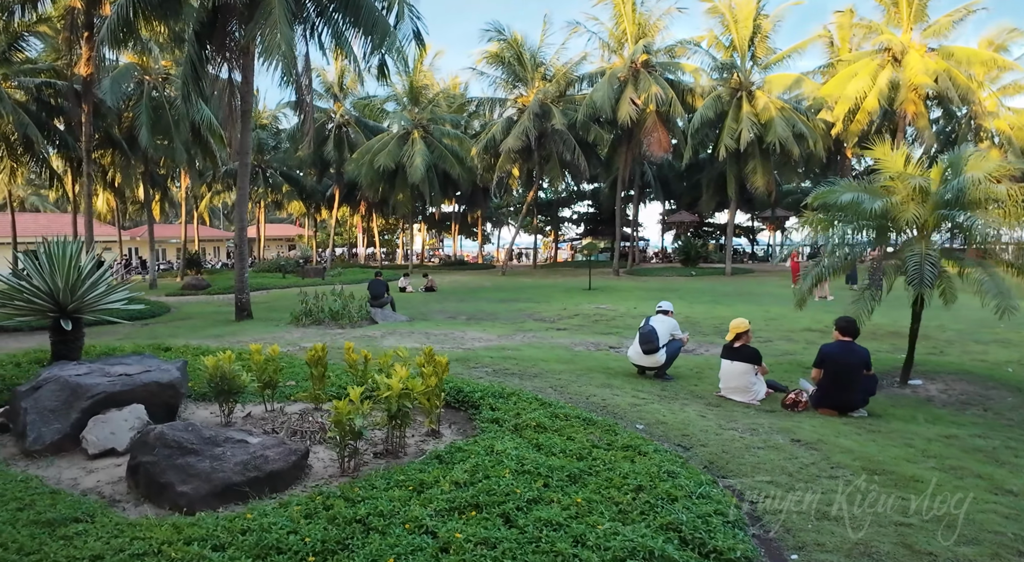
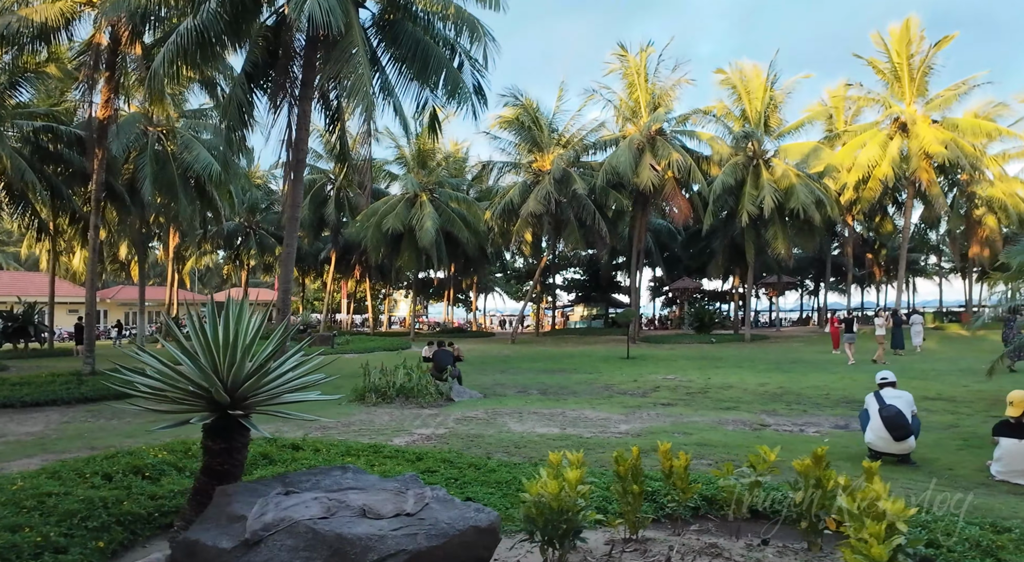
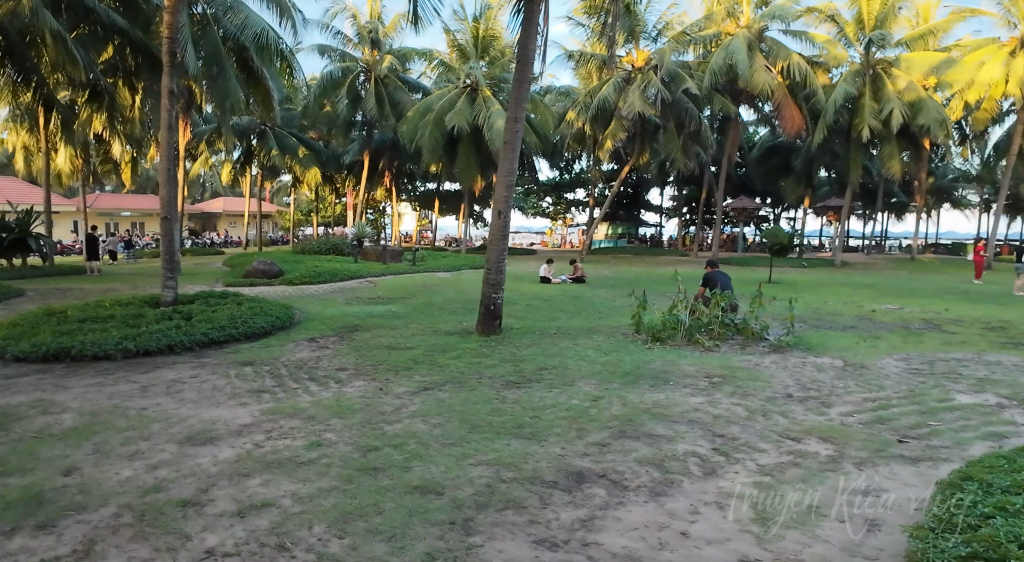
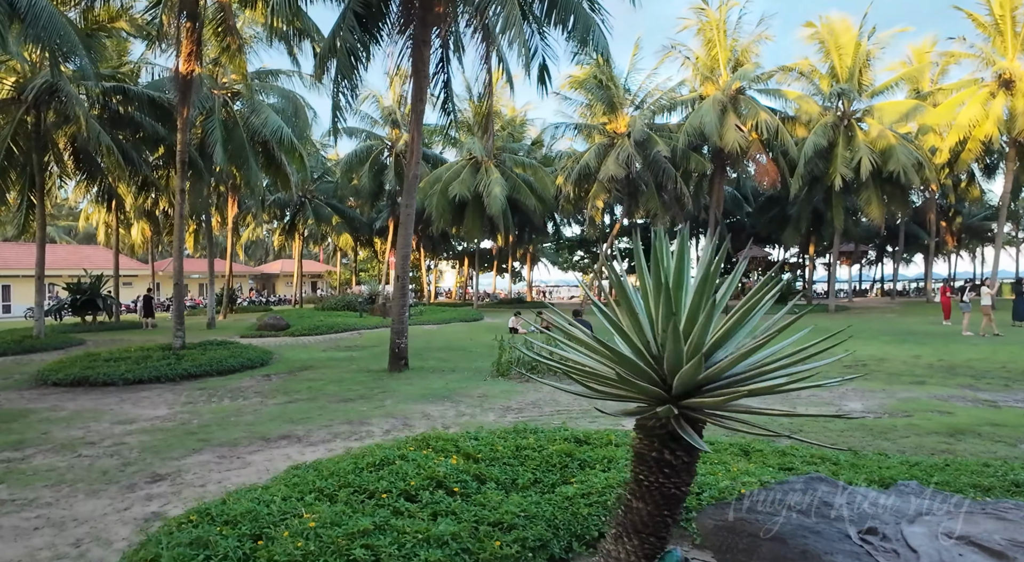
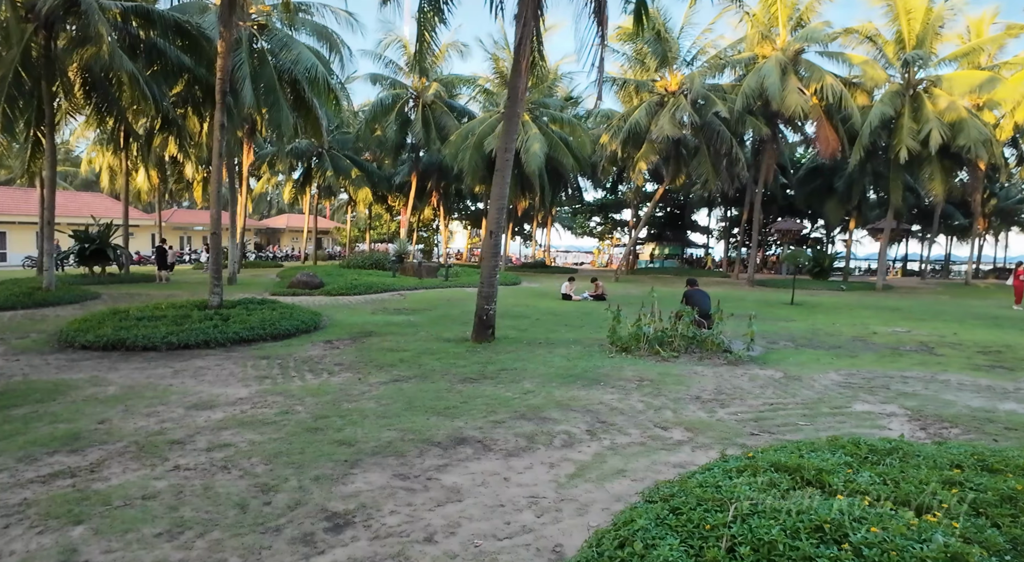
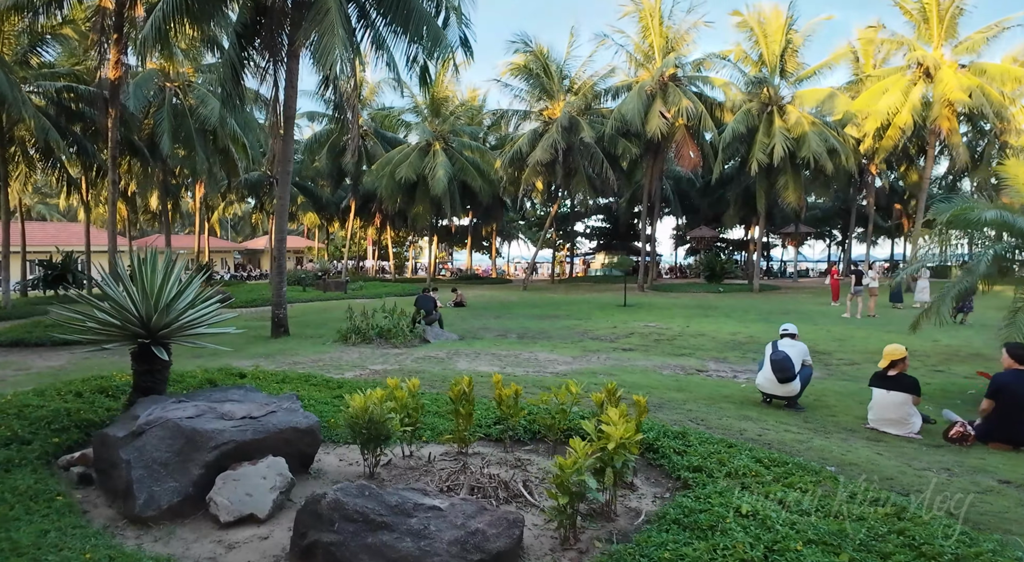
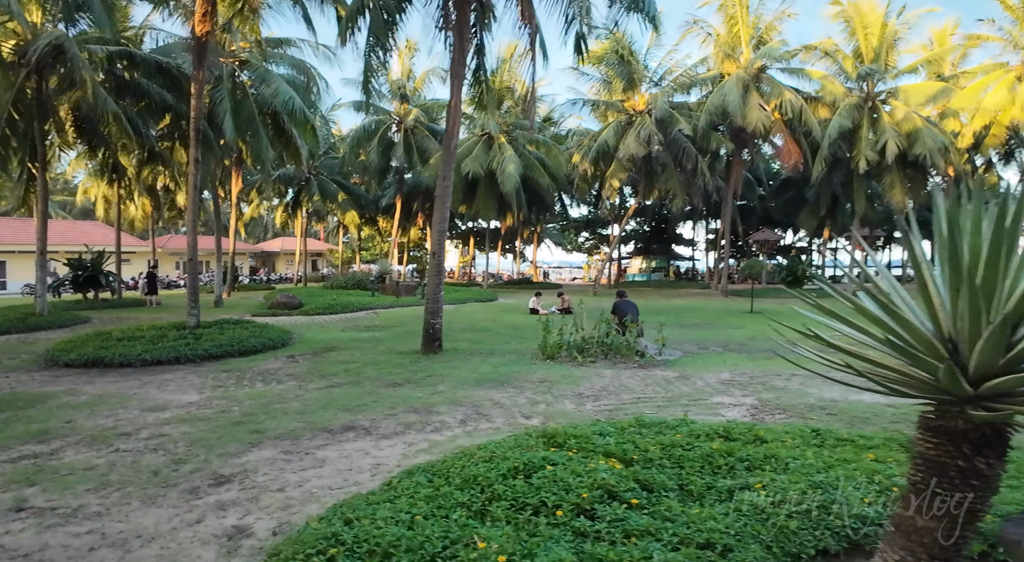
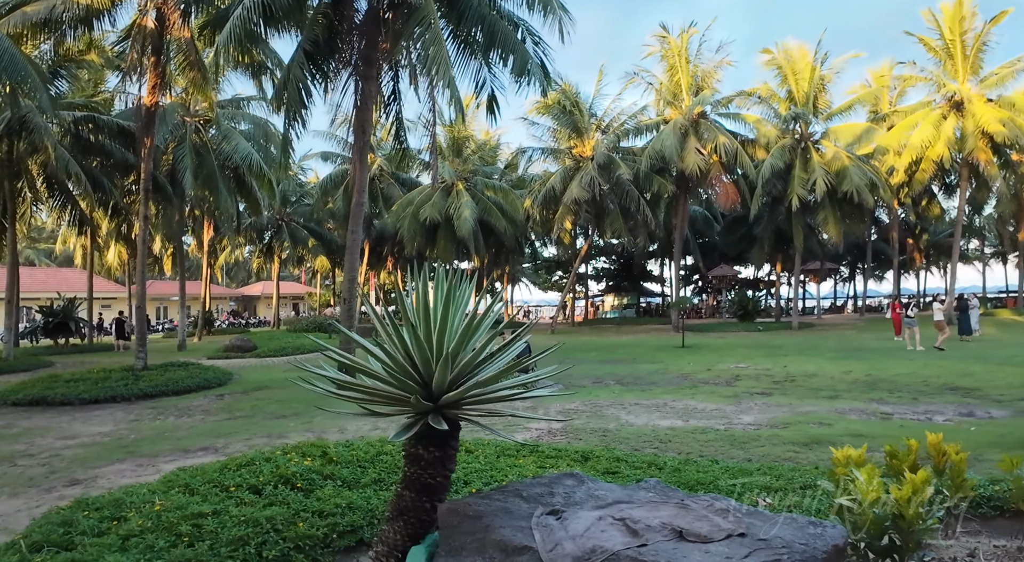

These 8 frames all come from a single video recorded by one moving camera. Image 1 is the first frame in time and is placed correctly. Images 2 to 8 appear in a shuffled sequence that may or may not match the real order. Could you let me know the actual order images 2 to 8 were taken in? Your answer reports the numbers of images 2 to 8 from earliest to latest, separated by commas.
6, 2, 8, 4, 7, 5, 3
